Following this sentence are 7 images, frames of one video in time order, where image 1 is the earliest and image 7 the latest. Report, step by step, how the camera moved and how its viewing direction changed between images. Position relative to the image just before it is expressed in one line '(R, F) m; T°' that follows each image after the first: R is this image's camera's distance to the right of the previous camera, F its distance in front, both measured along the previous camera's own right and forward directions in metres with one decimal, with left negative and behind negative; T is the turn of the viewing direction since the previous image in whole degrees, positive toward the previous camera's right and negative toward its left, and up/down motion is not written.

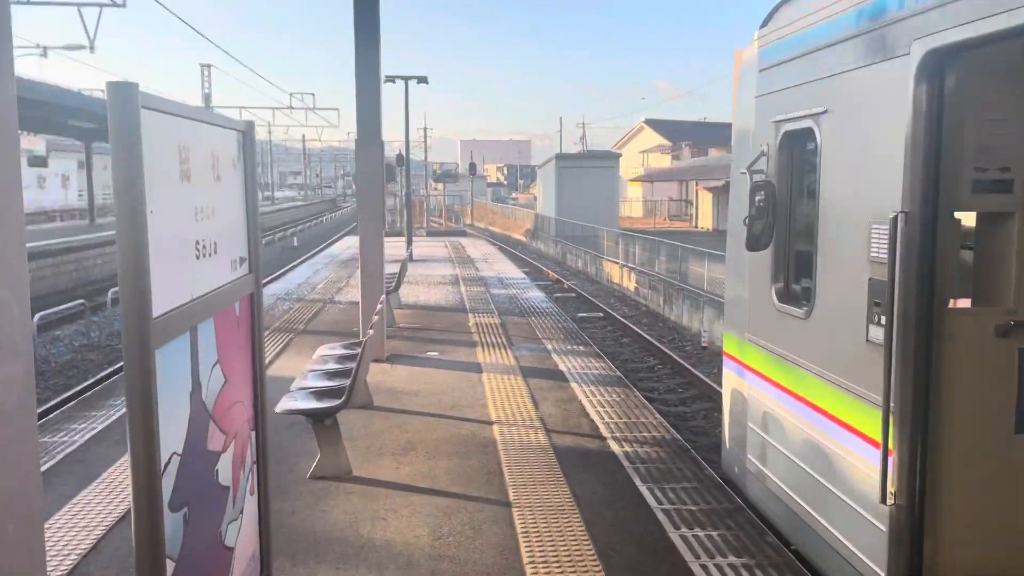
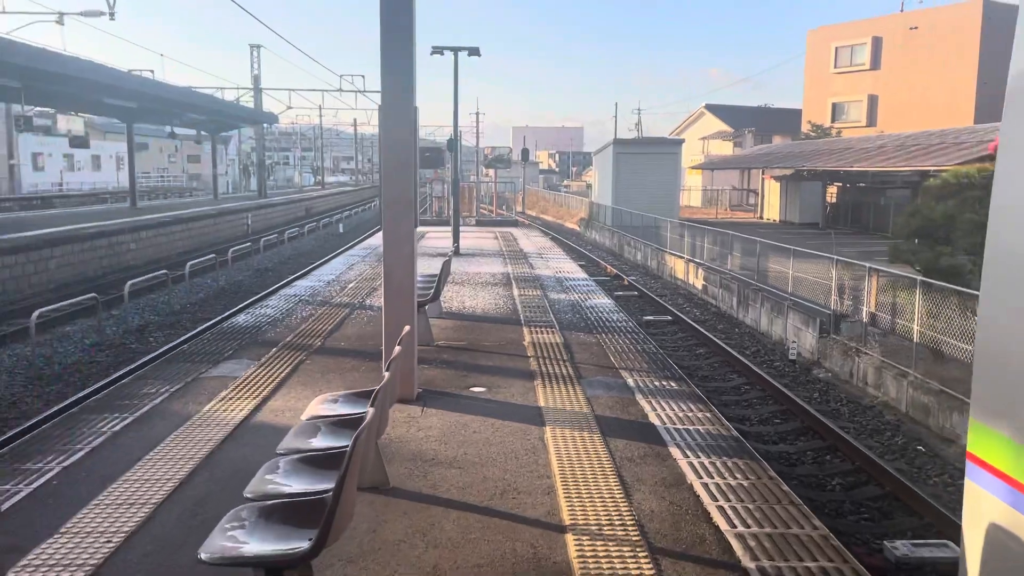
(-0.2, +2.0) m; -3°
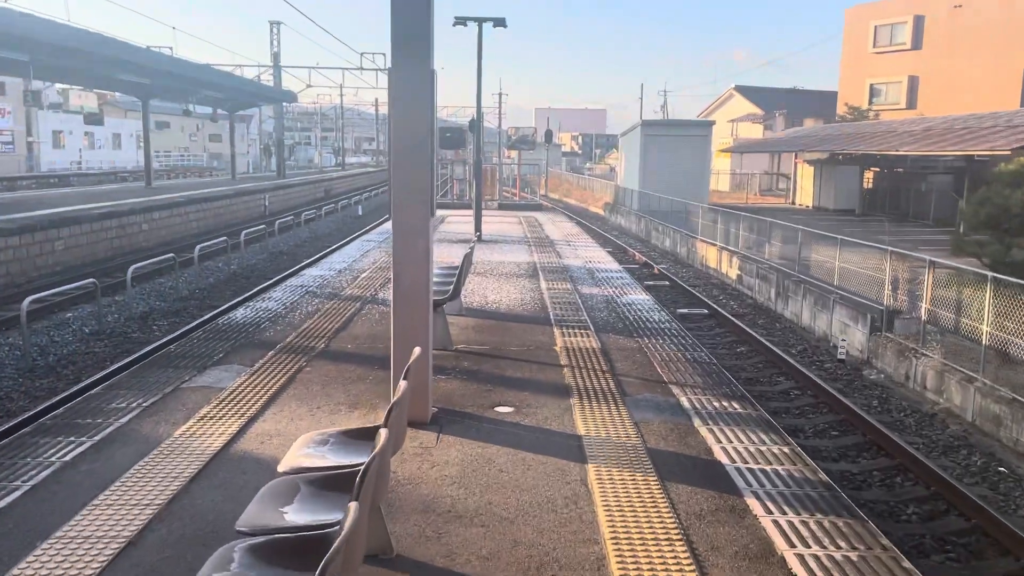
(-0.1, +1.0) m; -1°
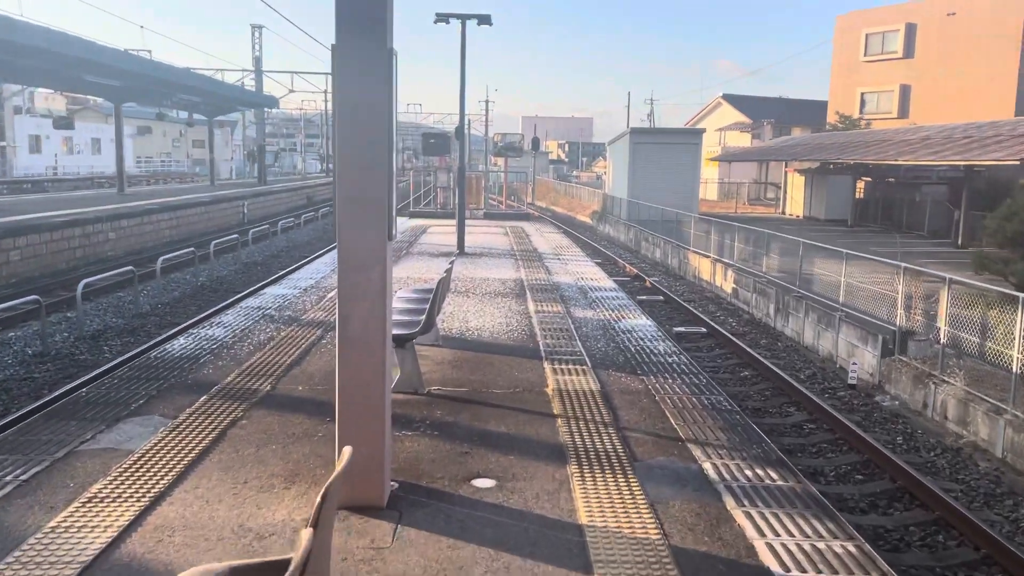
(0.0, +1.1) m; +1°
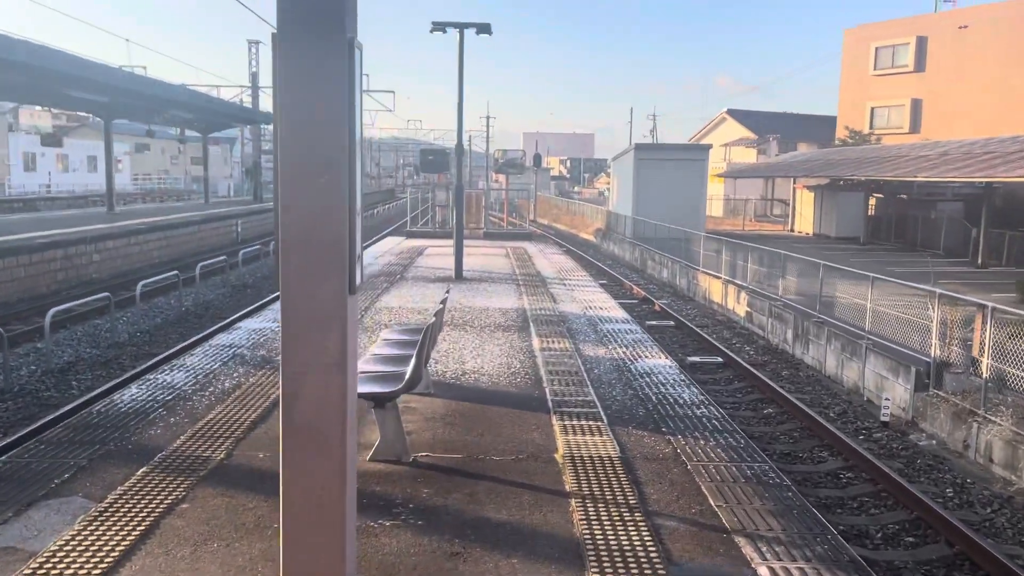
(0.0, +0.9) m; 0°
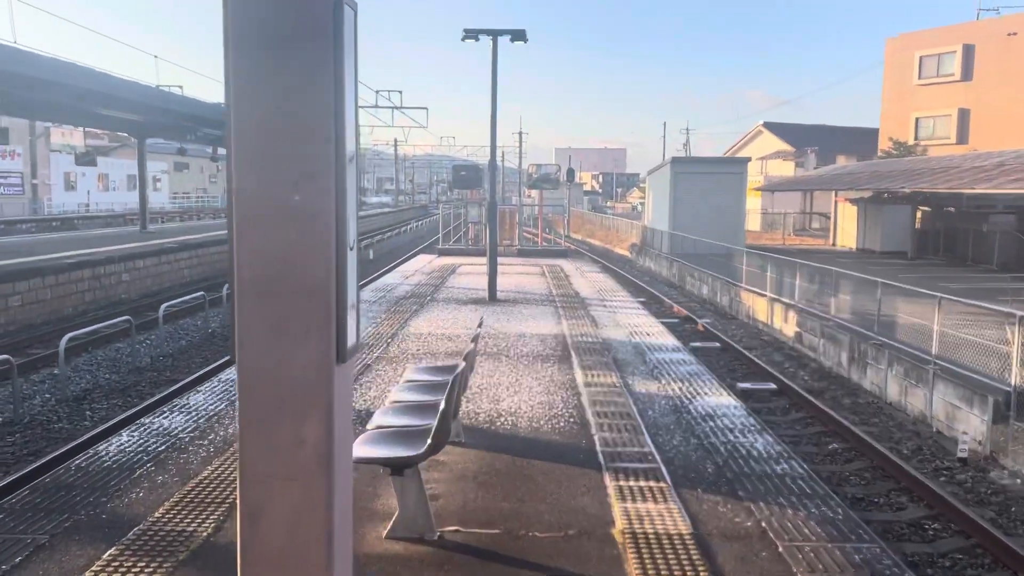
(-0.1, +0.9) m; -2°
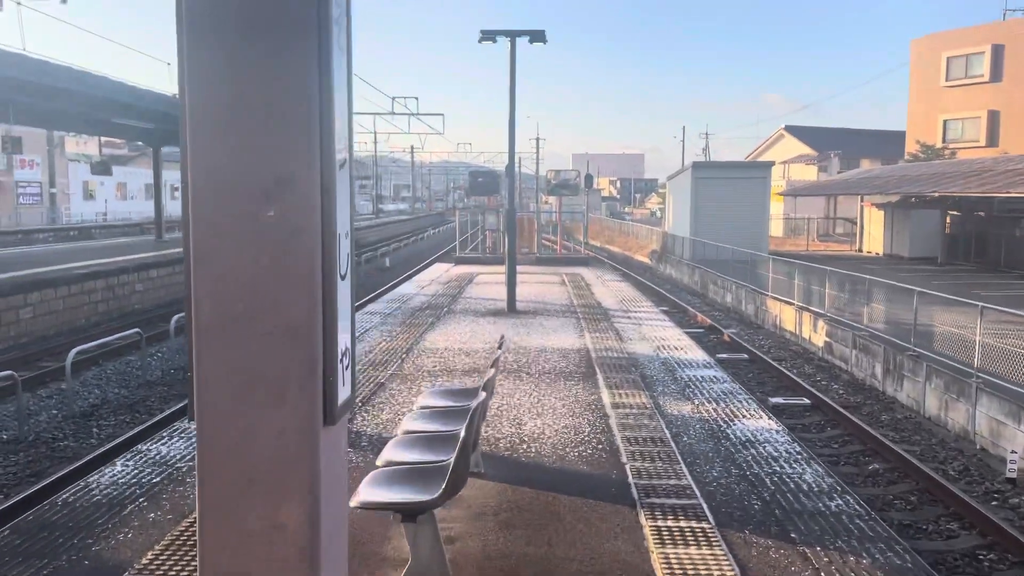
(0.0, +0.4) m; -1°
